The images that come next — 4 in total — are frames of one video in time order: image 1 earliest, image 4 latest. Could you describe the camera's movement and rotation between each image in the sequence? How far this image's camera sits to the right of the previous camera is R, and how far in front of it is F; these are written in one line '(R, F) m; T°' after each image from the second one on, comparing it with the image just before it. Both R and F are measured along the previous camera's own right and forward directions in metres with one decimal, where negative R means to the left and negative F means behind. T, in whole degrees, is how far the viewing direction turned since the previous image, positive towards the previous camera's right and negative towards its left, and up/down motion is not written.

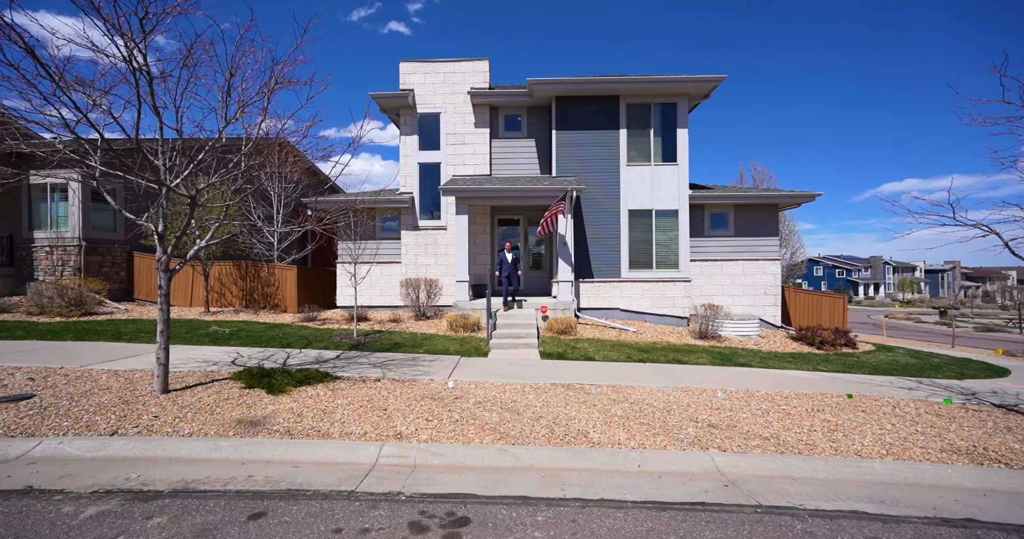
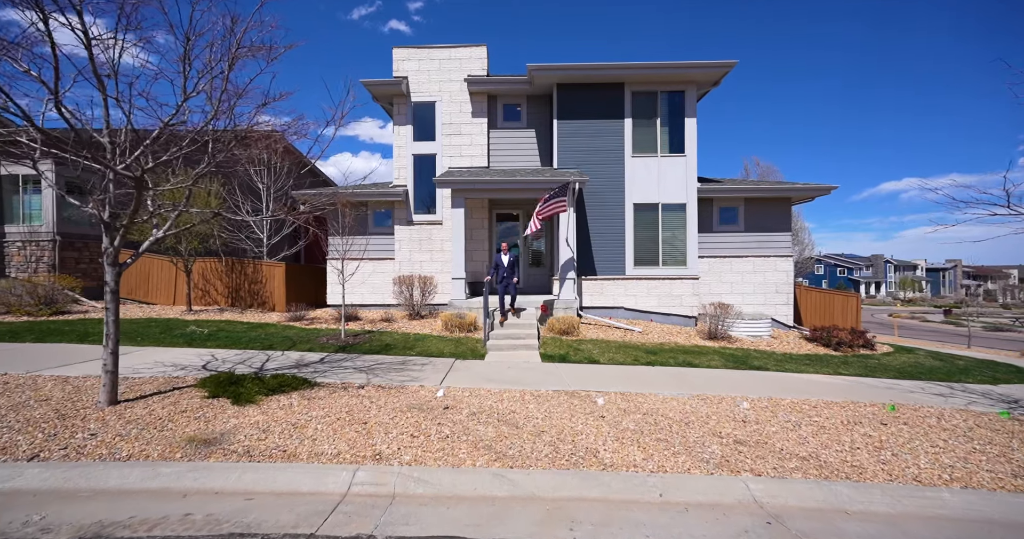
(0.0, +0.7) m; 0°
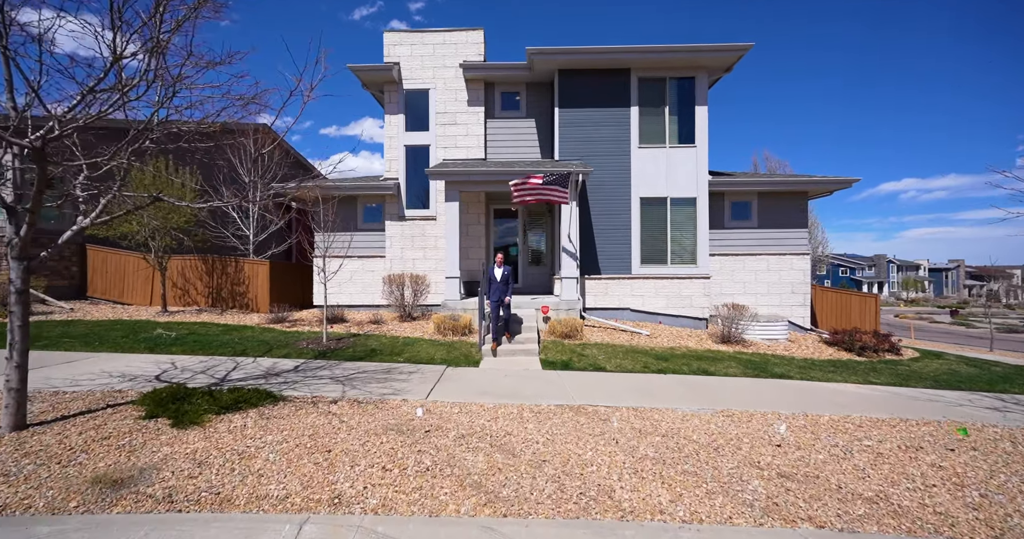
(0.0, +0.8) m; 0°
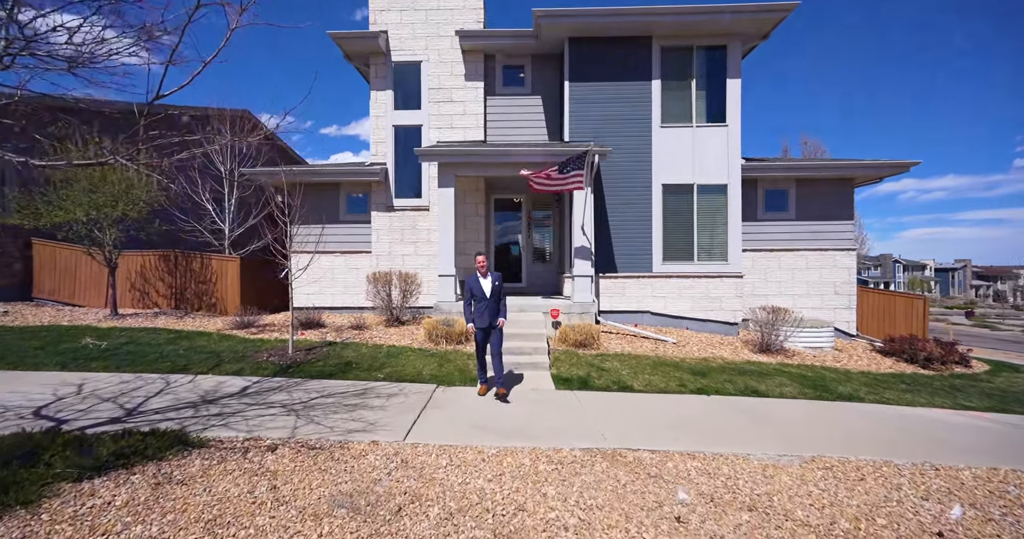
(-0.1, +1.6) m; 0°
